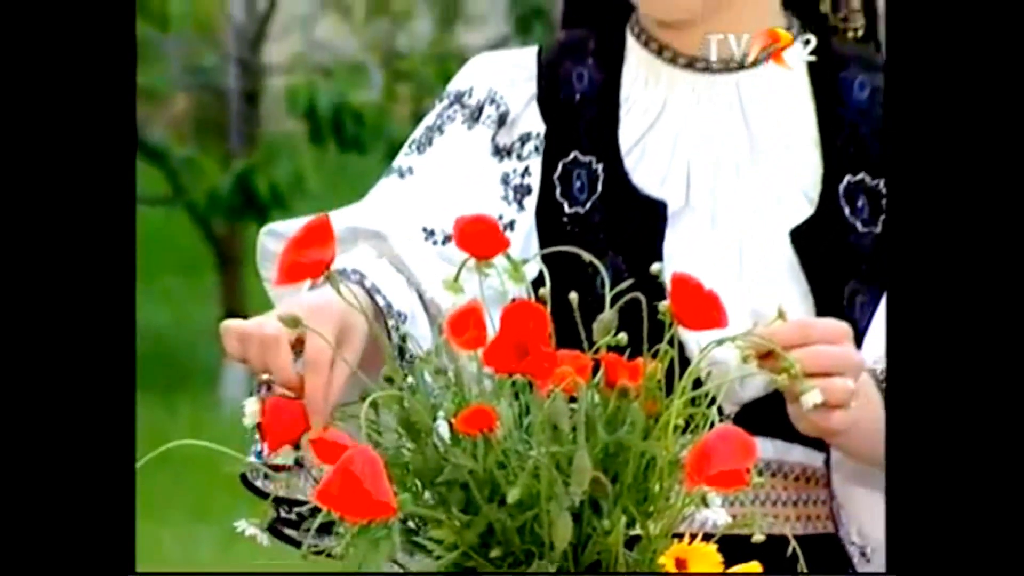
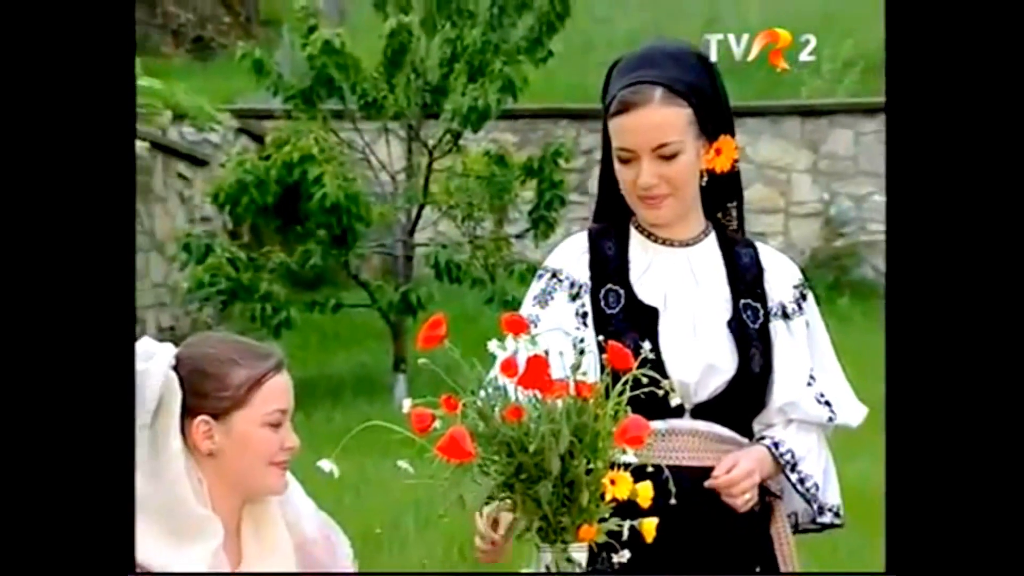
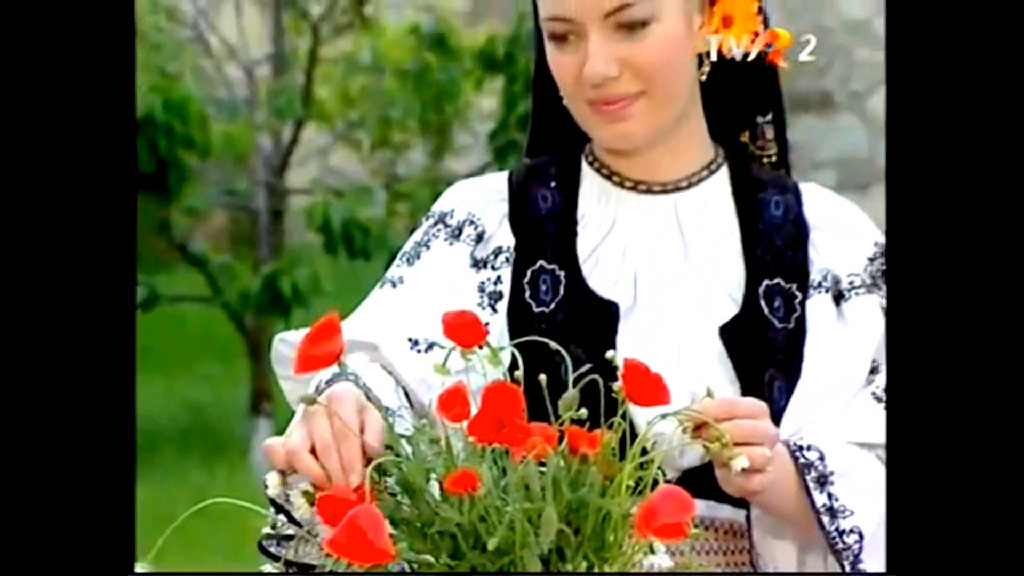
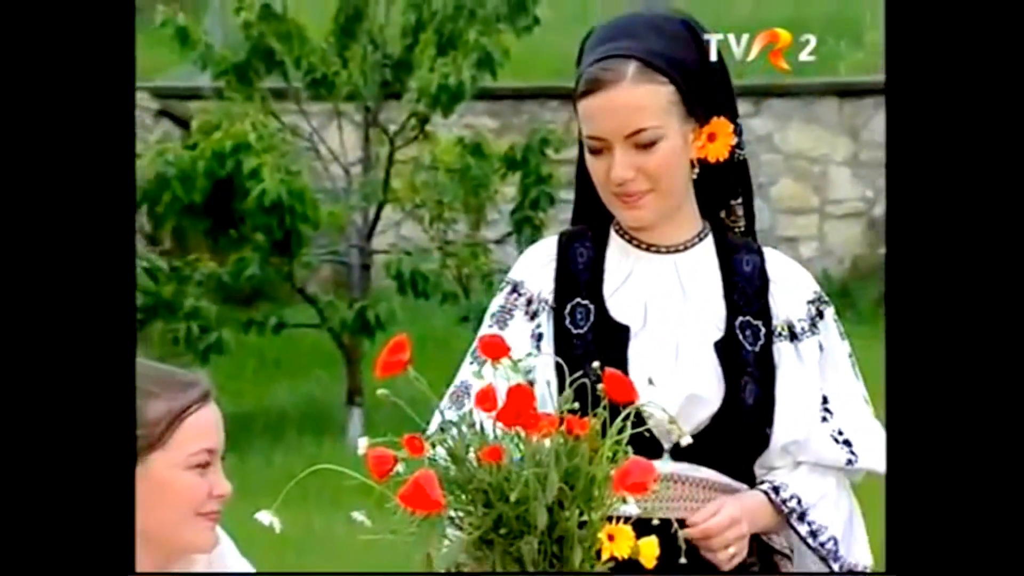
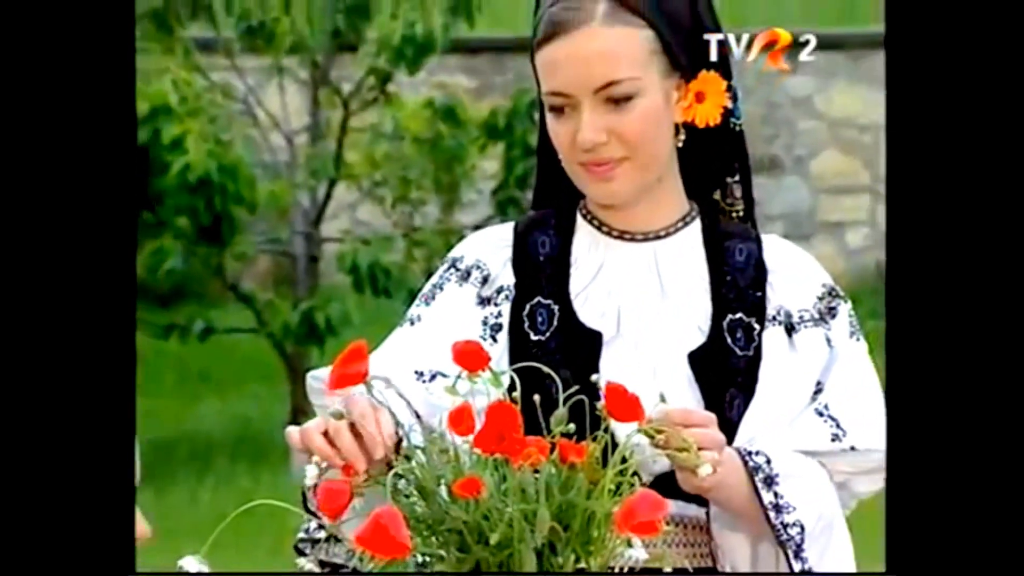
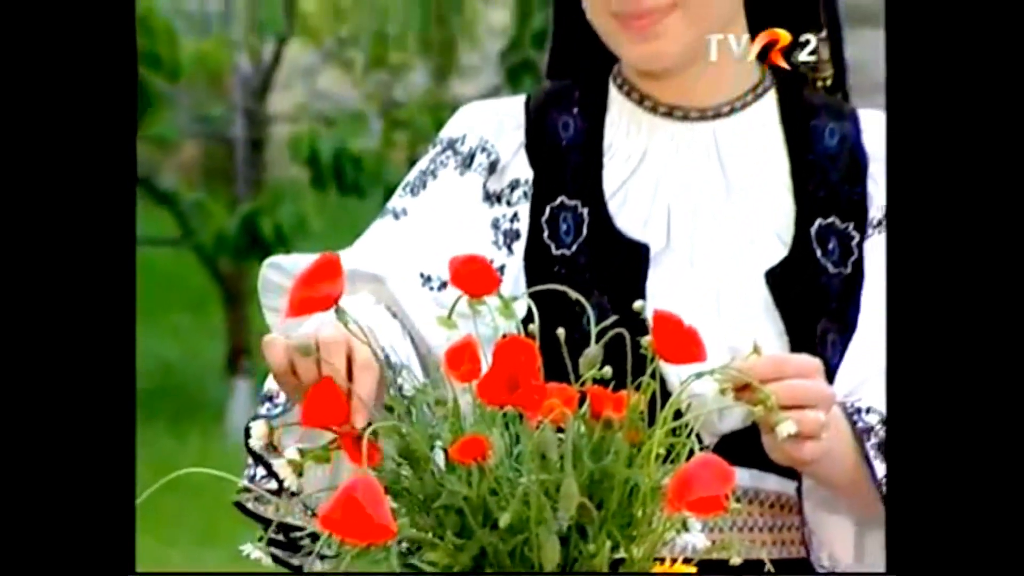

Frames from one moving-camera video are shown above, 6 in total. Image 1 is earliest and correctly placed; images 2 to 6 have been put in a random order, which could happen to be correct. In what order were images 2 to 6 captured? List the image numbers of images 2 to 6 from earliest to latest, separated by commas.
6, 3, 5, 4, 2
